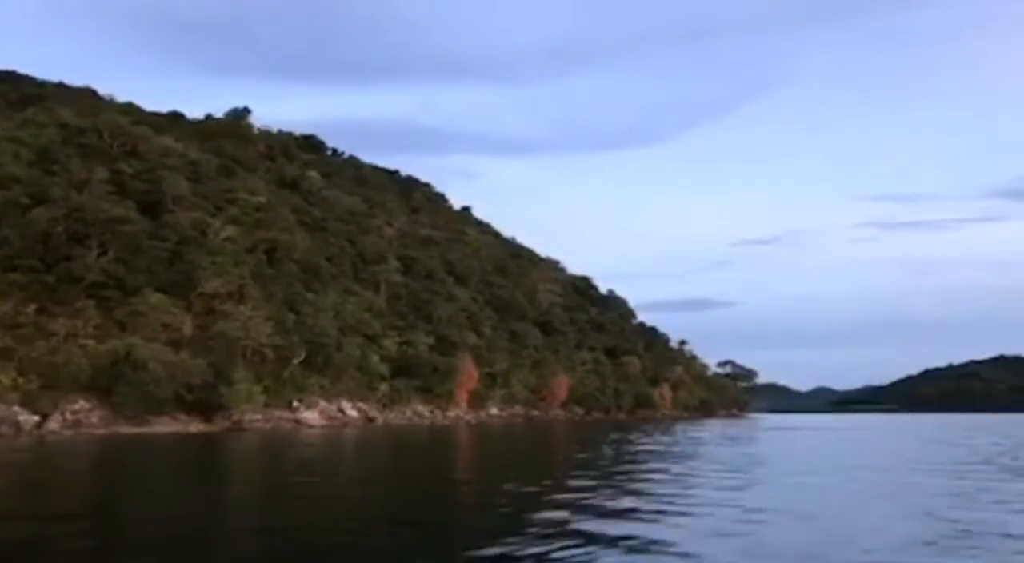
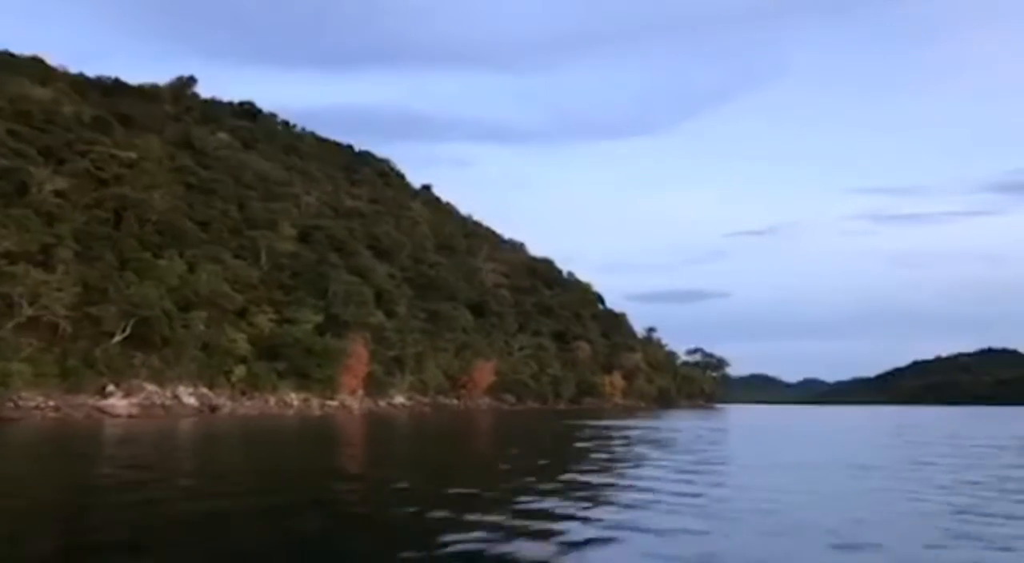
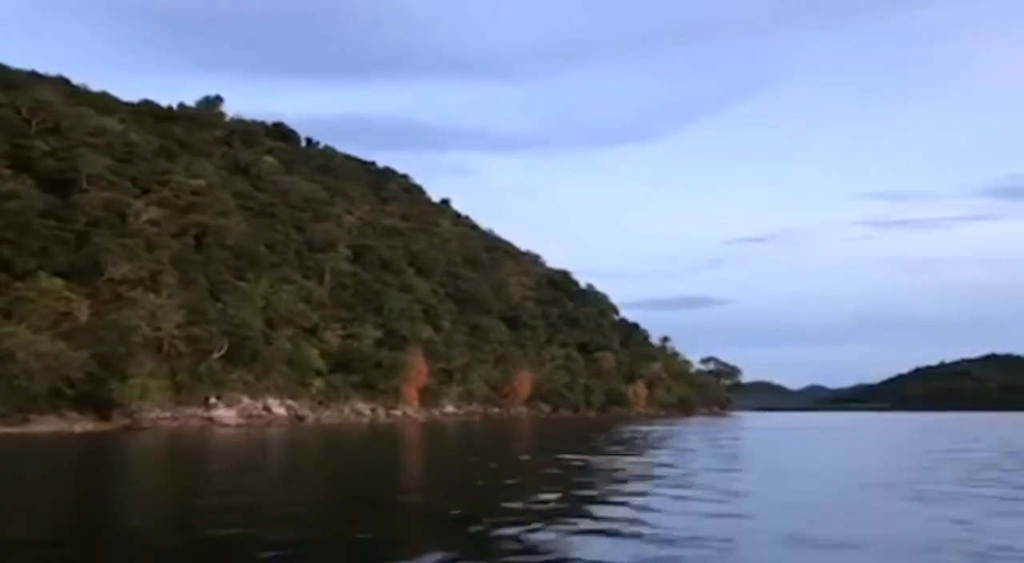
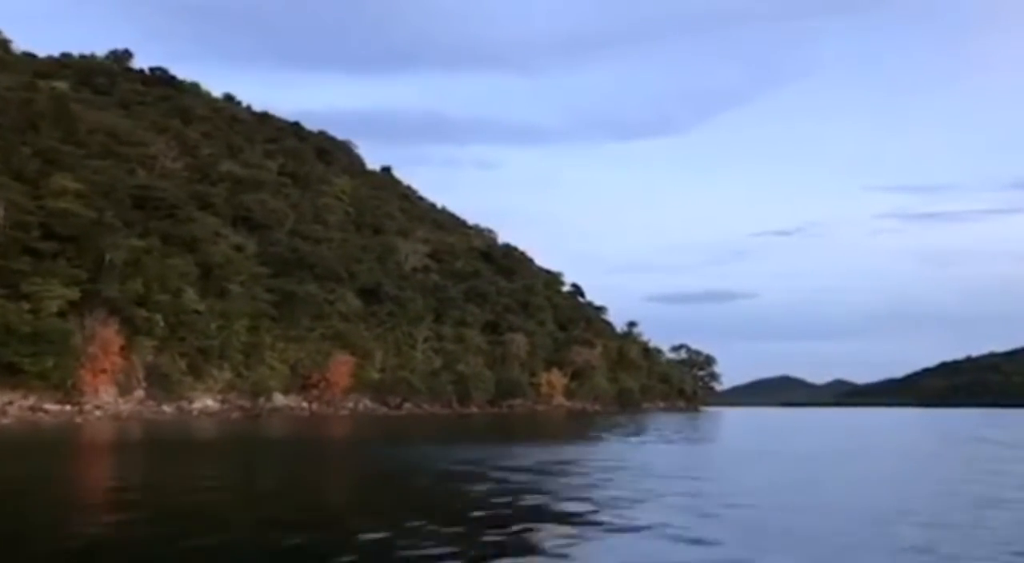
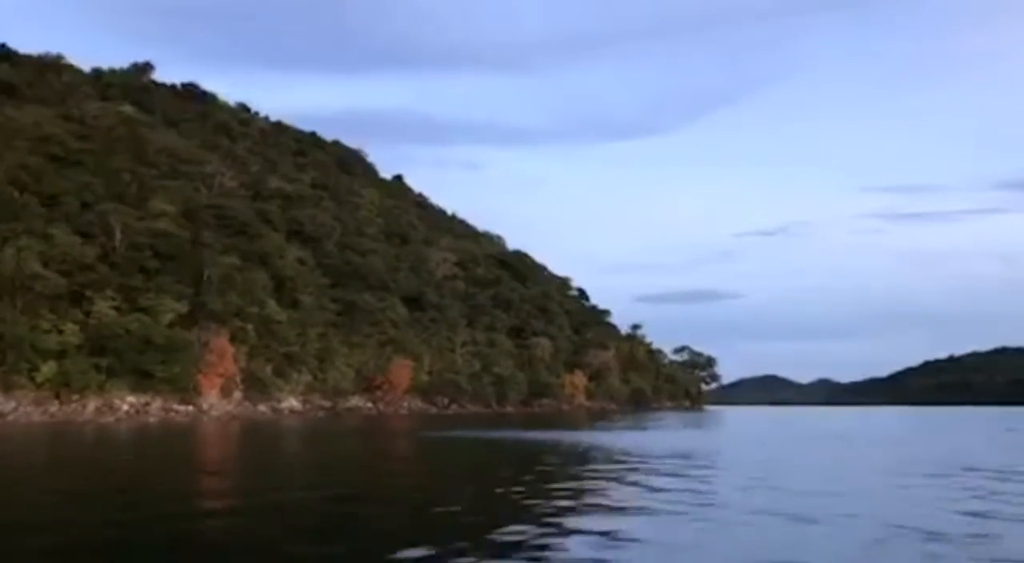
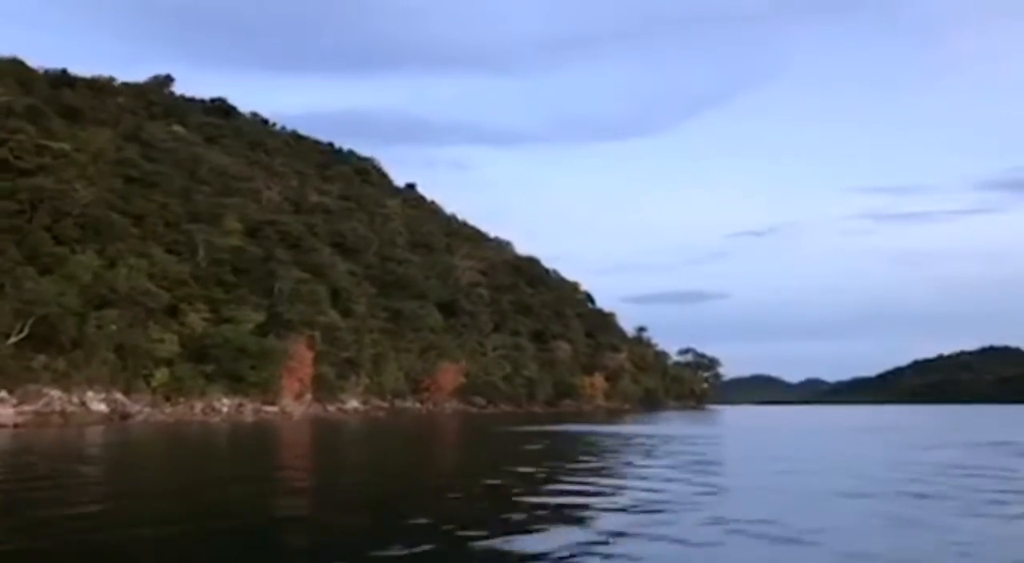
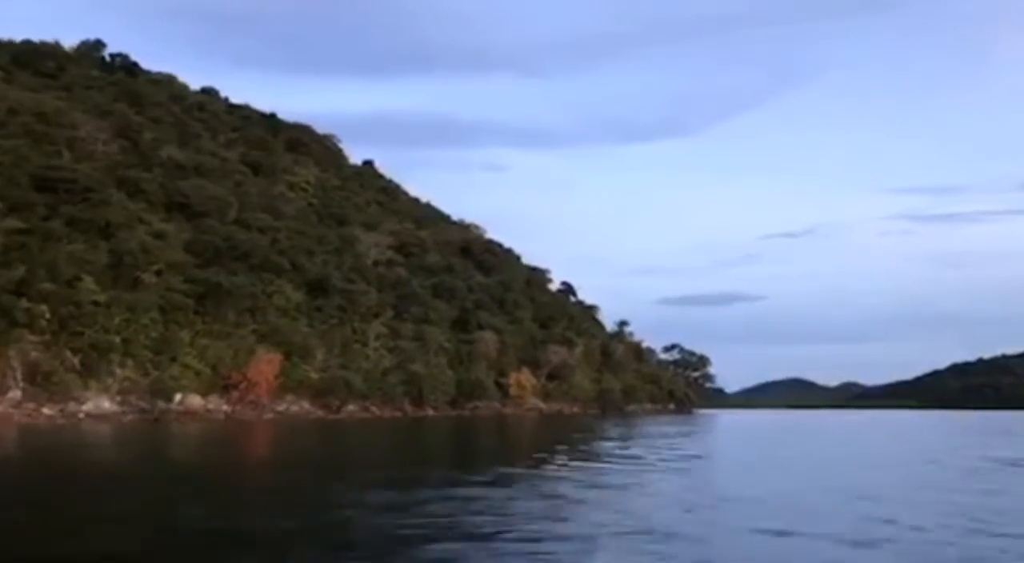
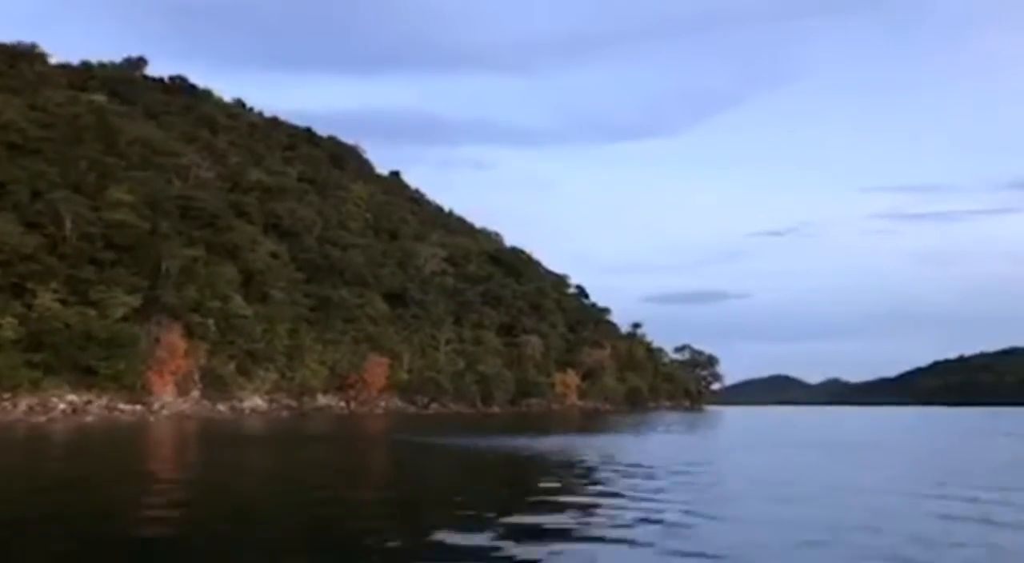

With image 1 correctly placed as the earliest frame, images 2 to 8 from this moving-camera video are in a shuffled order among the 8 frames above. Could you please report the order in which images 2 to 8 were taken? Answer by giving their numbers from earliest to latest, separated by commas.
3, 2, 6, 5, 8, 4, 7
